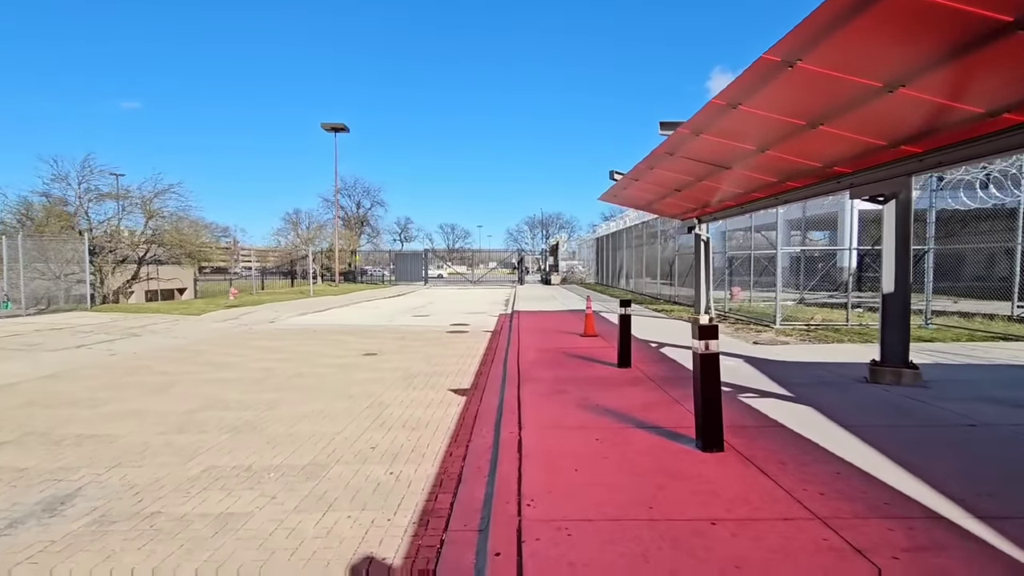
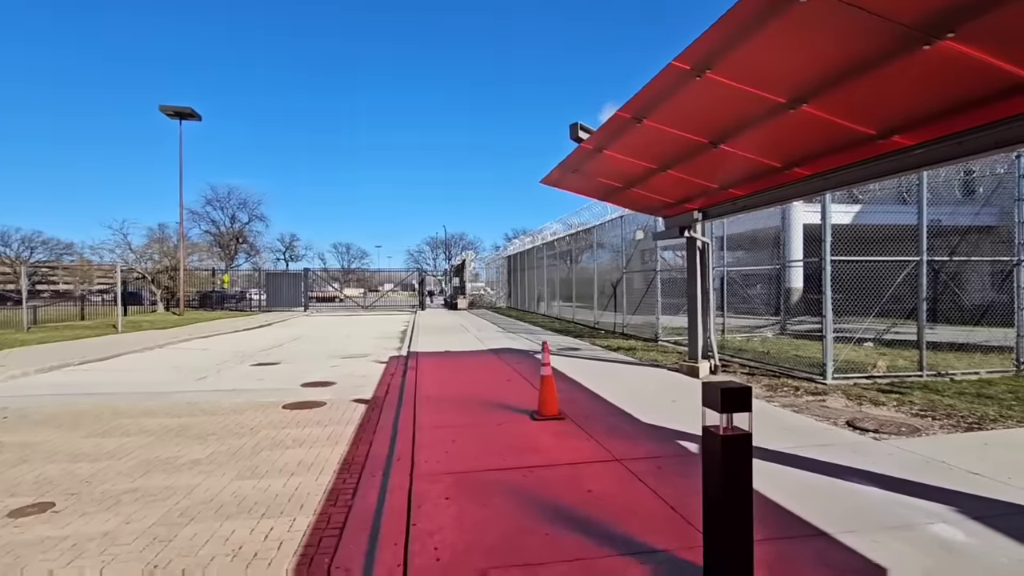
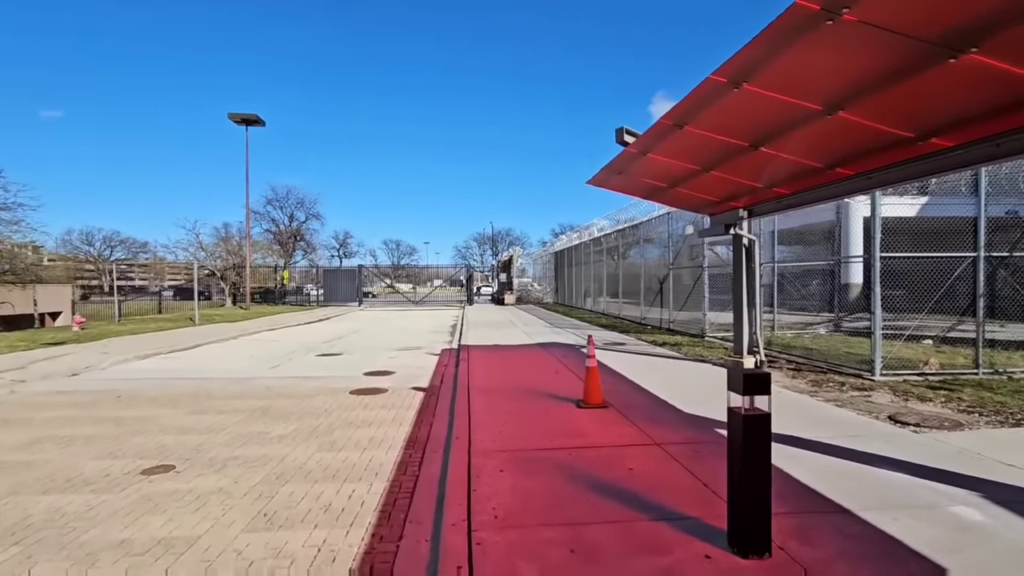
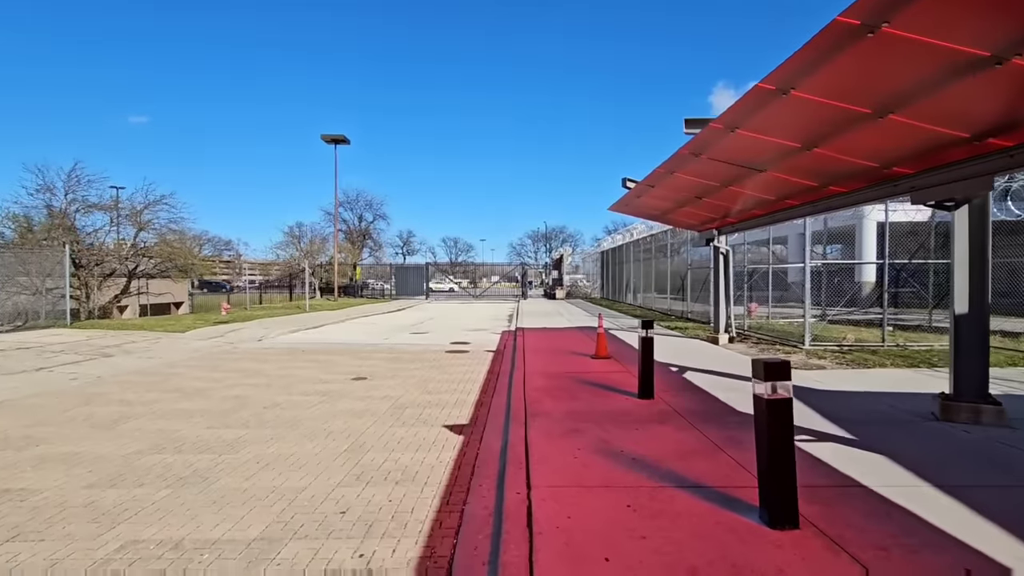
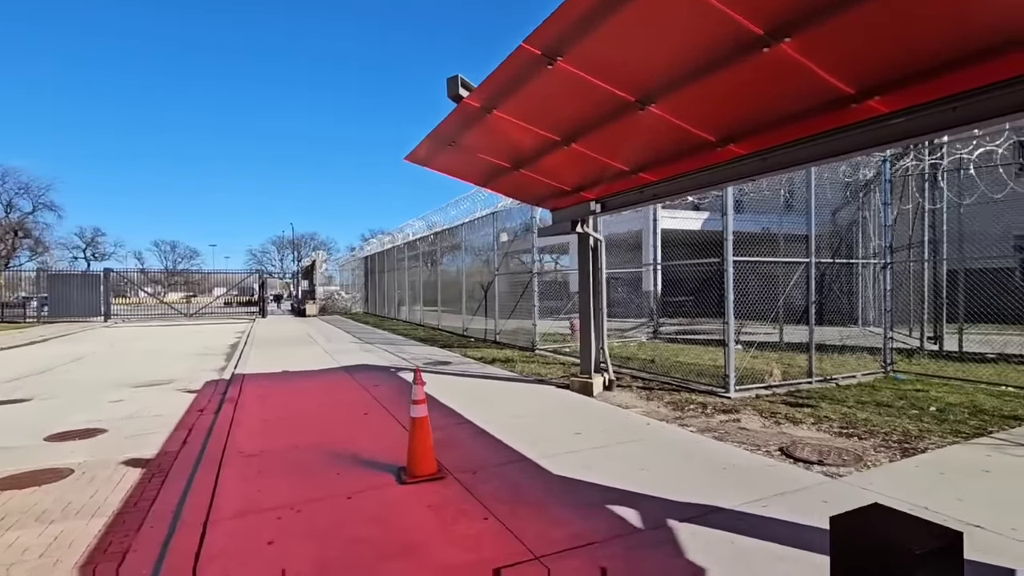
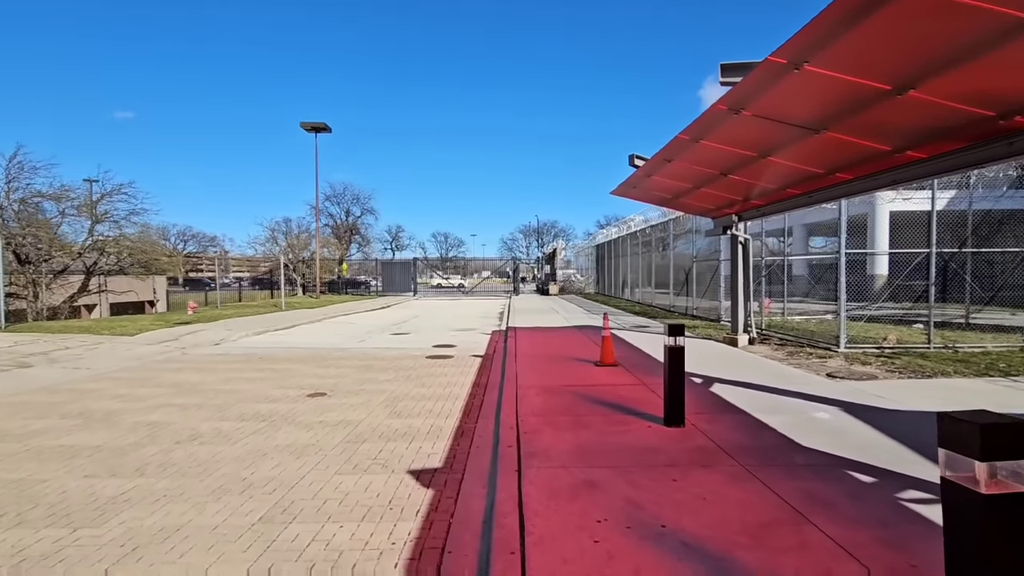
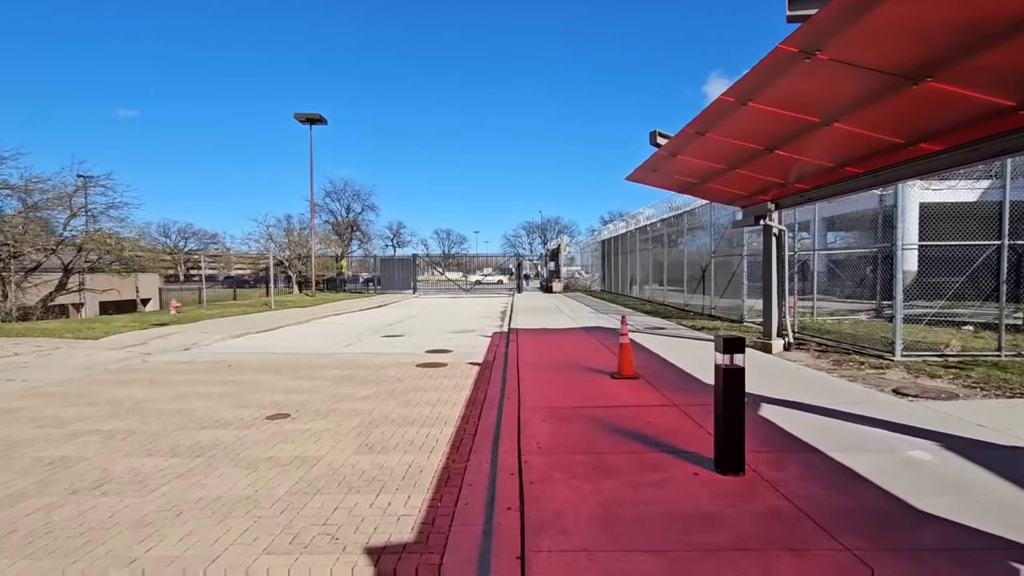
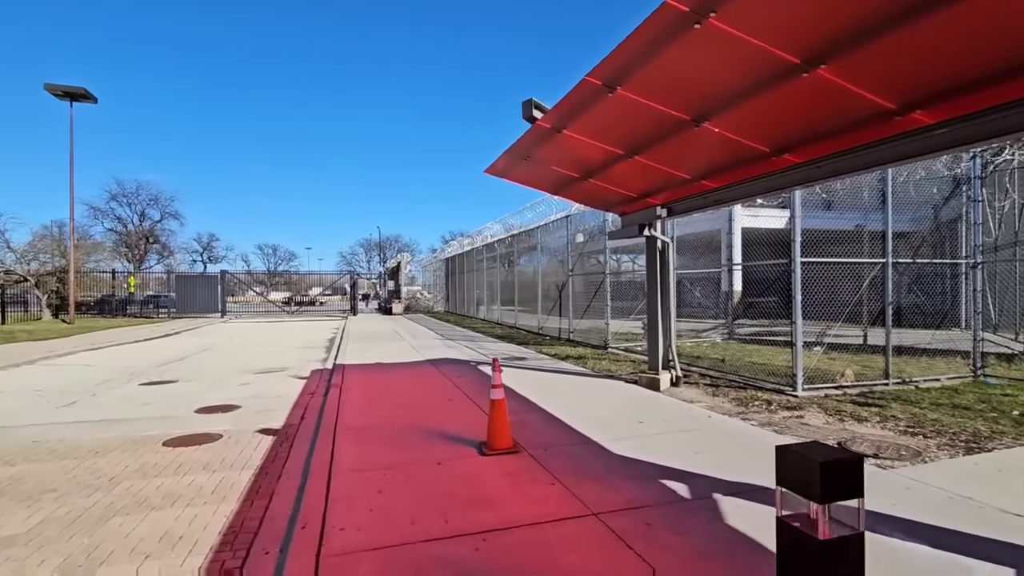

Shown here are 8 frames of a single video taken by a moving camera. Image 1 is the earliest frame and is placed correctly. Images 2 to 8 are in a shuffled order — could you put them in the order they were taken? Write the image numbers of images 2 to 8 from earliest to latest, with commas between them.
4, 6, 7, 3, 2, 8, 5
